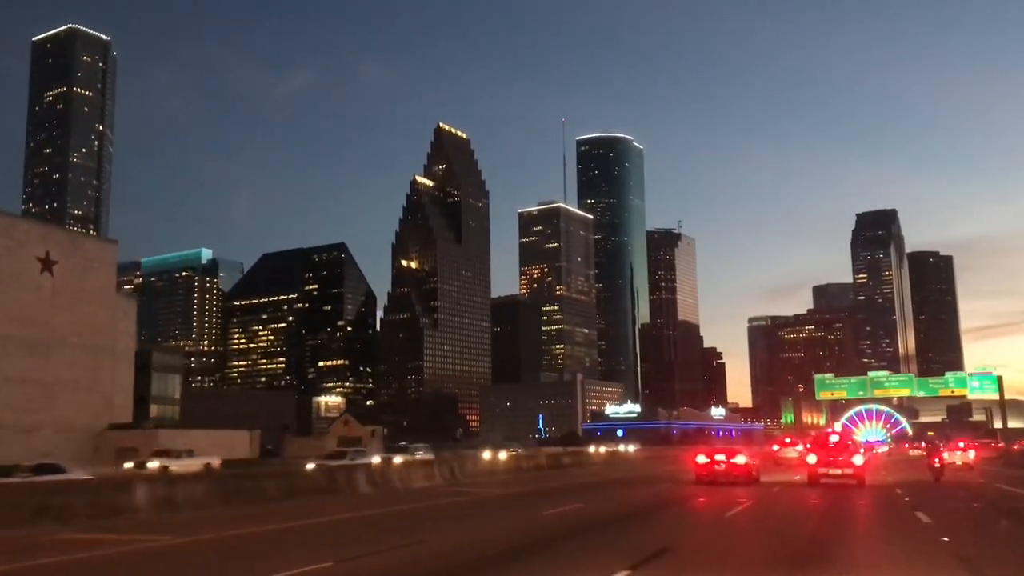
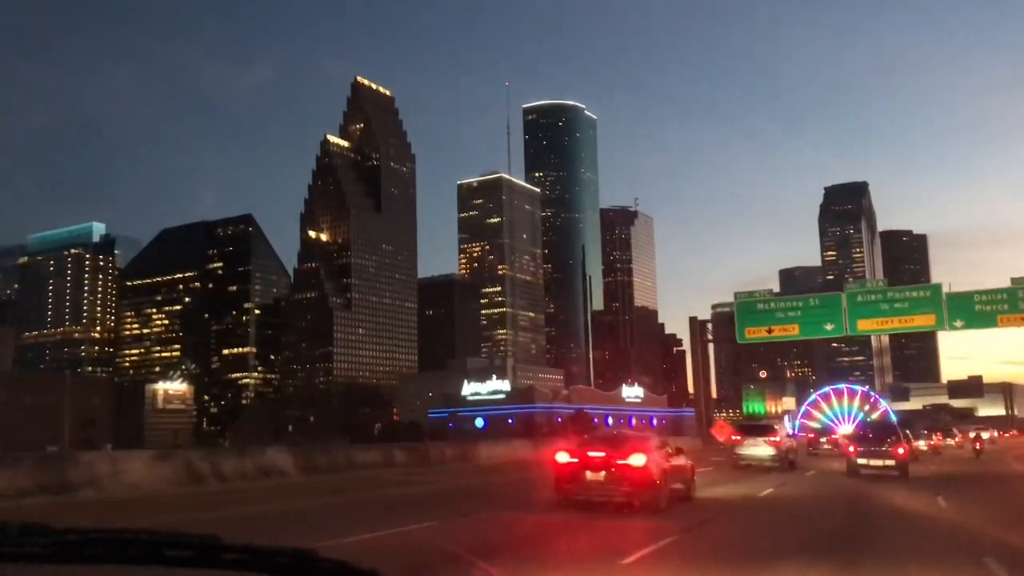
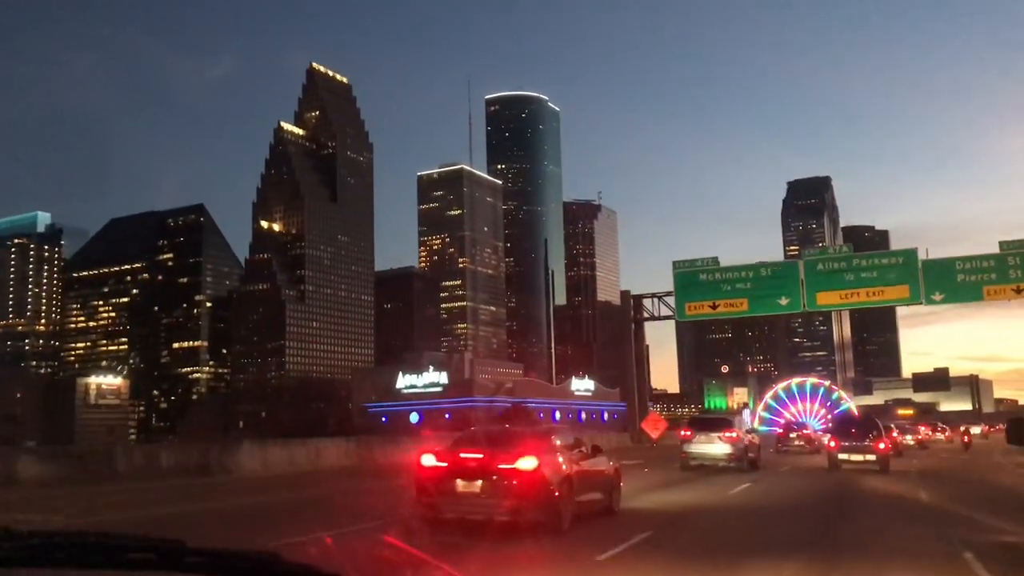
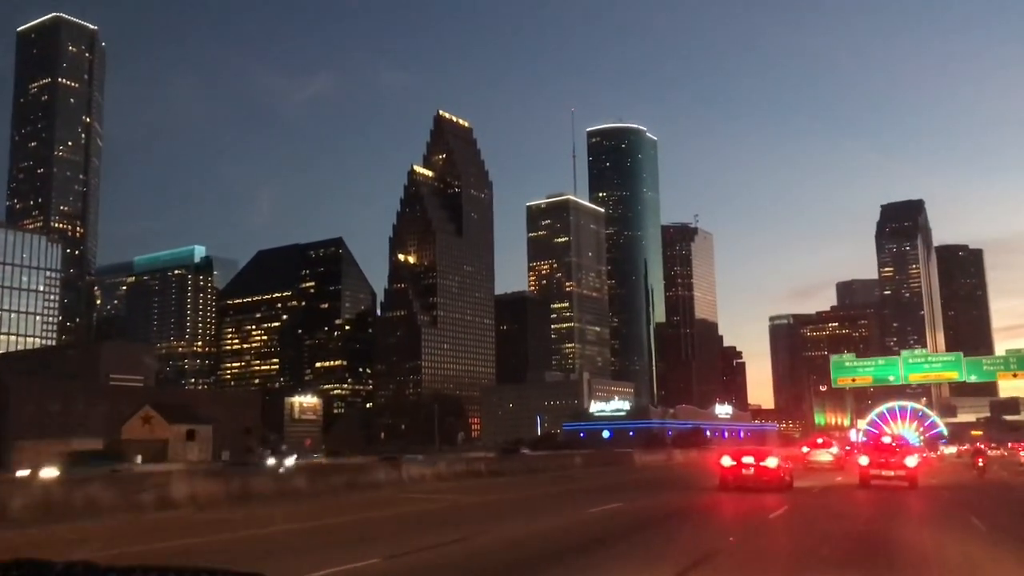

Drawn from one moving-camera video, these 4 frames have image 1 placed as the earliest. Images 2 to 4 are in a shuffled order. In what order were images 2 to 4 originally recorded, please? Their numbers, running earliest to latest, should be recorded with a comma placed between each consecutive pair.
4, 2, 3
